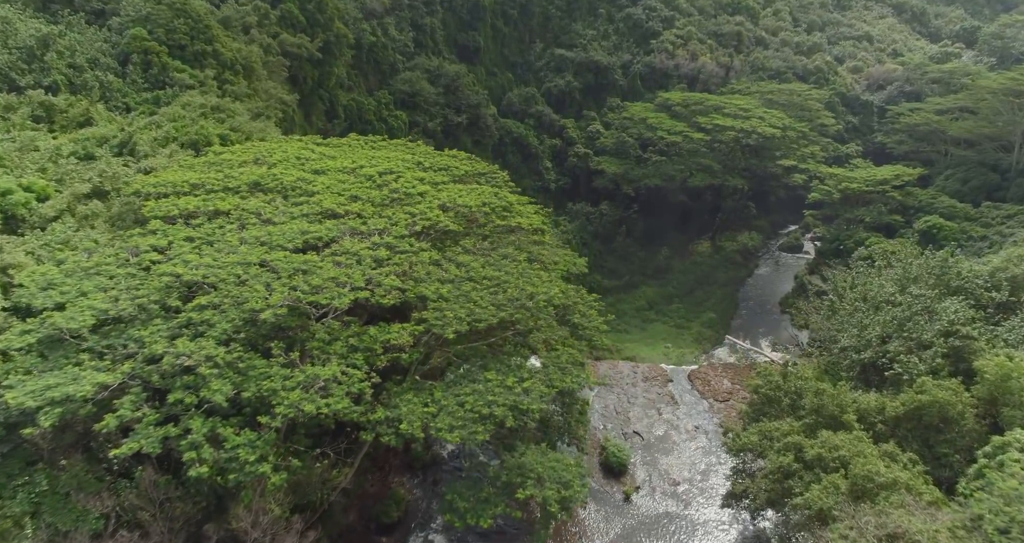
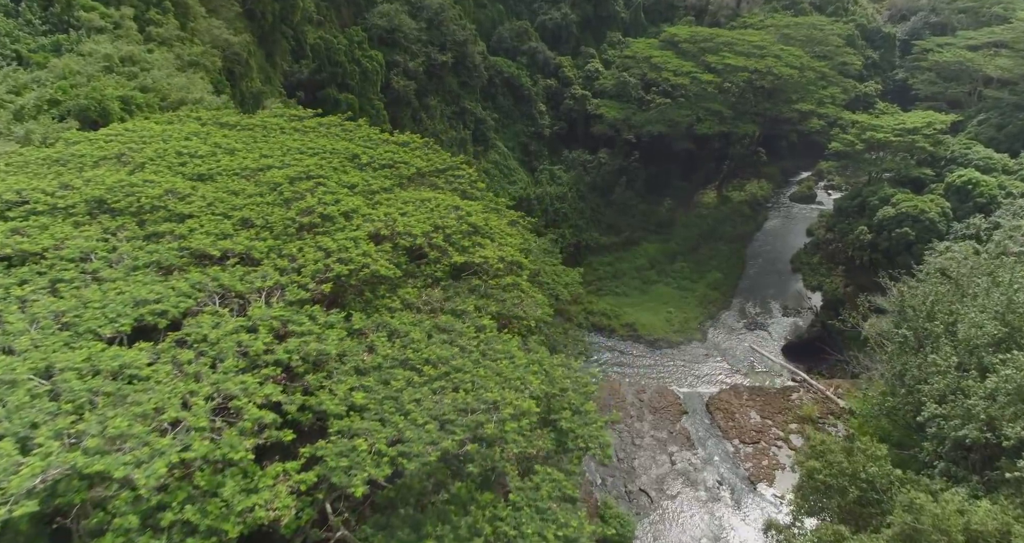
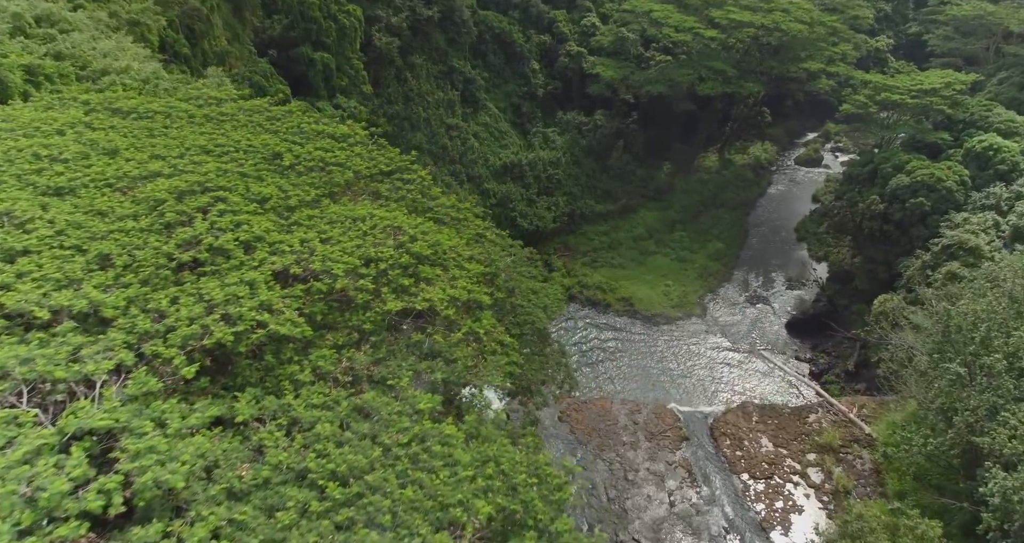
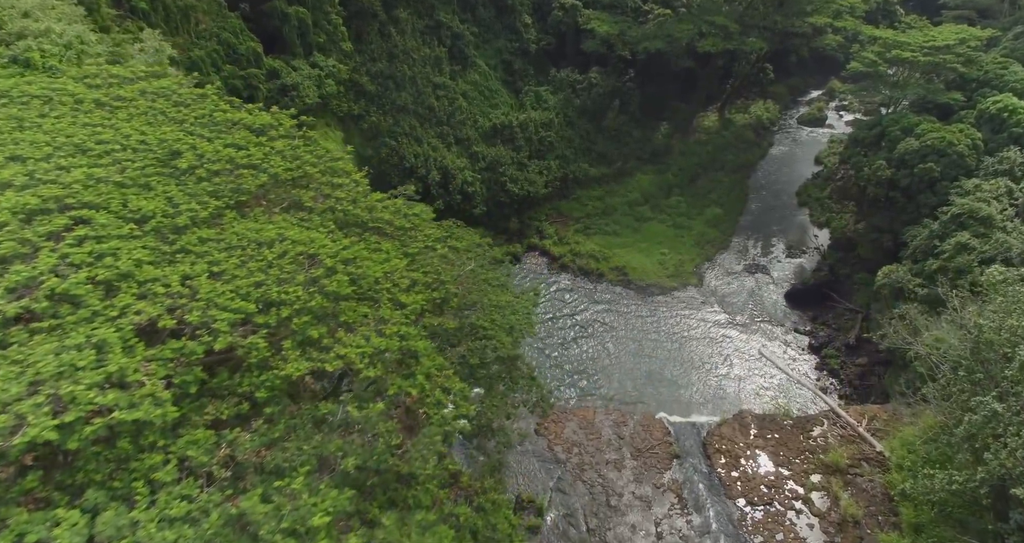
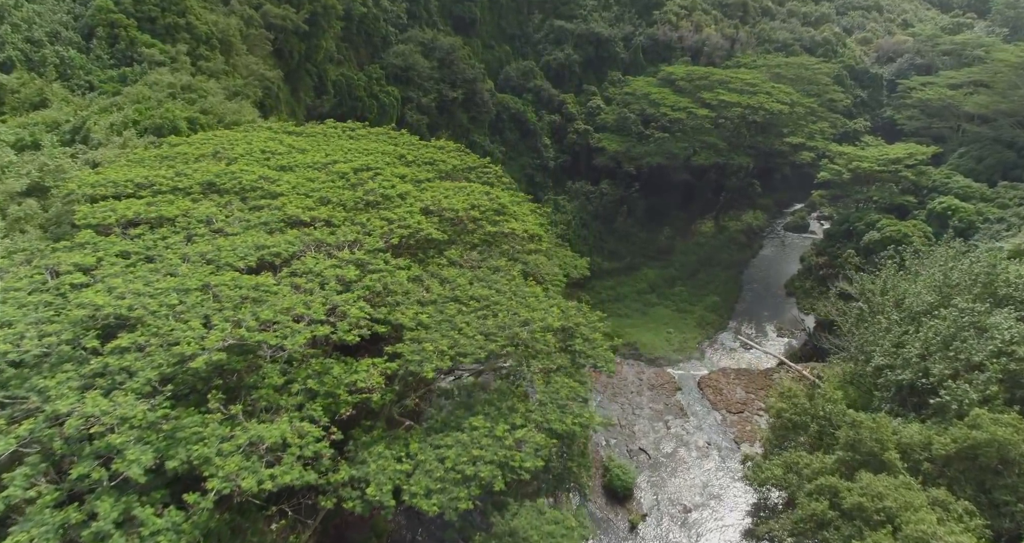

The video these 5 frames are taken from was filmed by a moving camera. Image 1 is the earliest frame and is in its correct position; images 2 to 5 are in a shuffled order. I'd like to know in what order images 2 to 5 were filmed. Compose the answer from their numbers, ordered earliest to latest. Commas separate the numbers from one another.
5, 2, 3, 4
